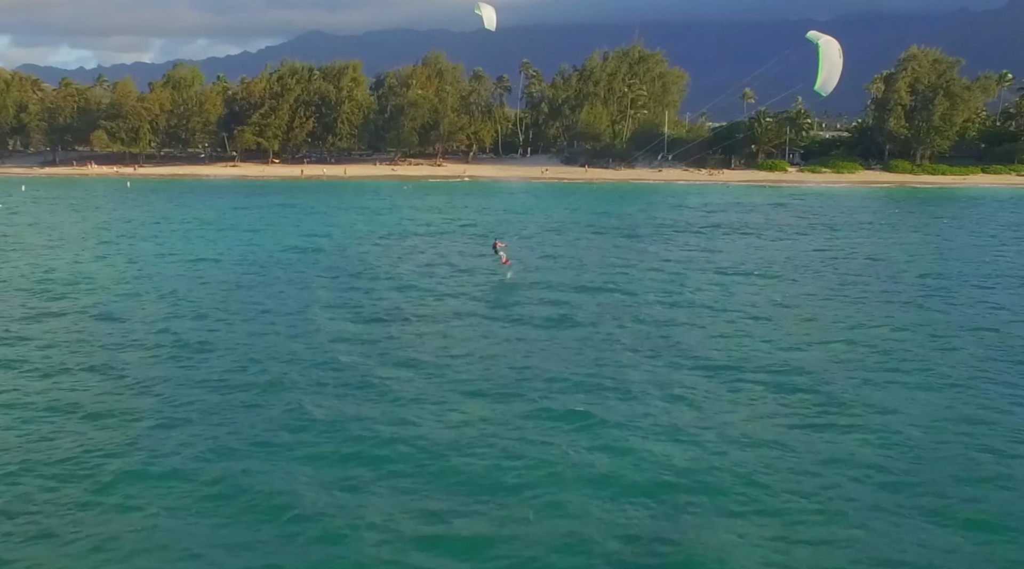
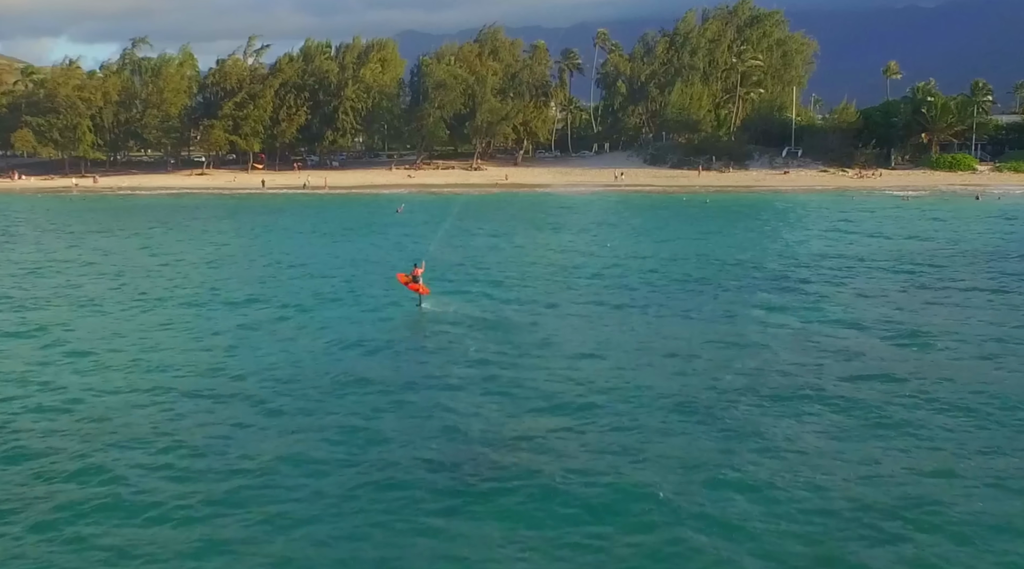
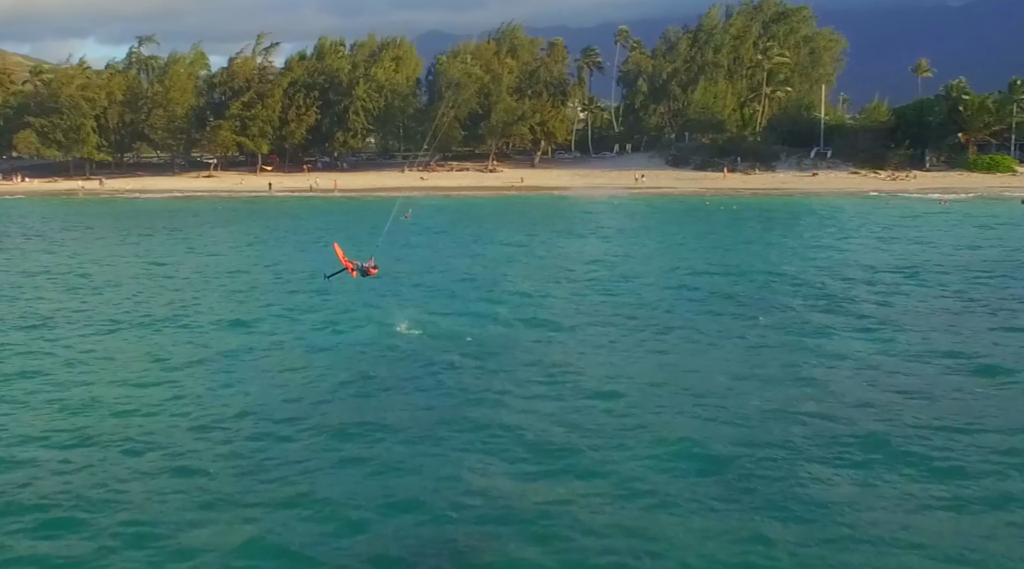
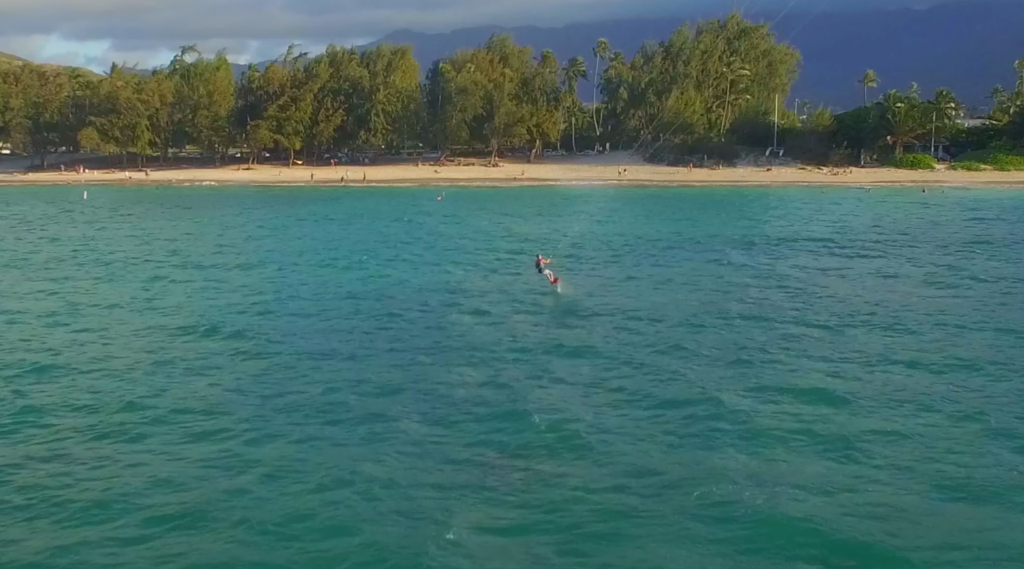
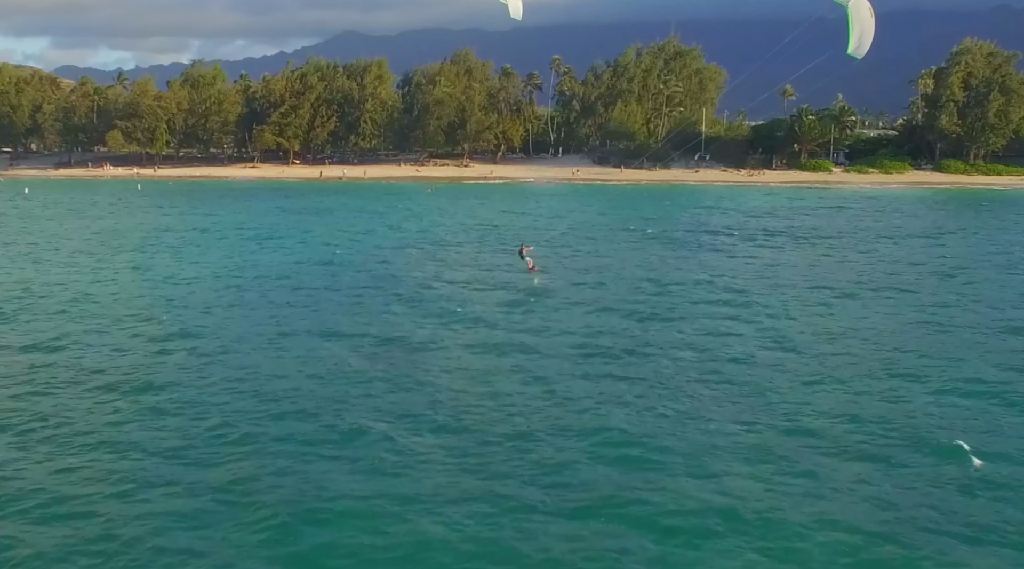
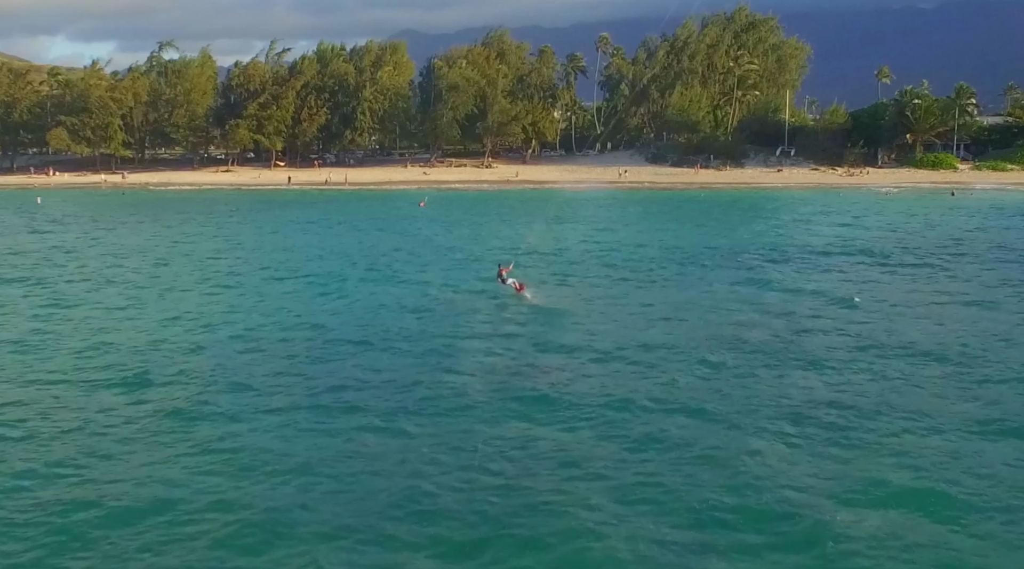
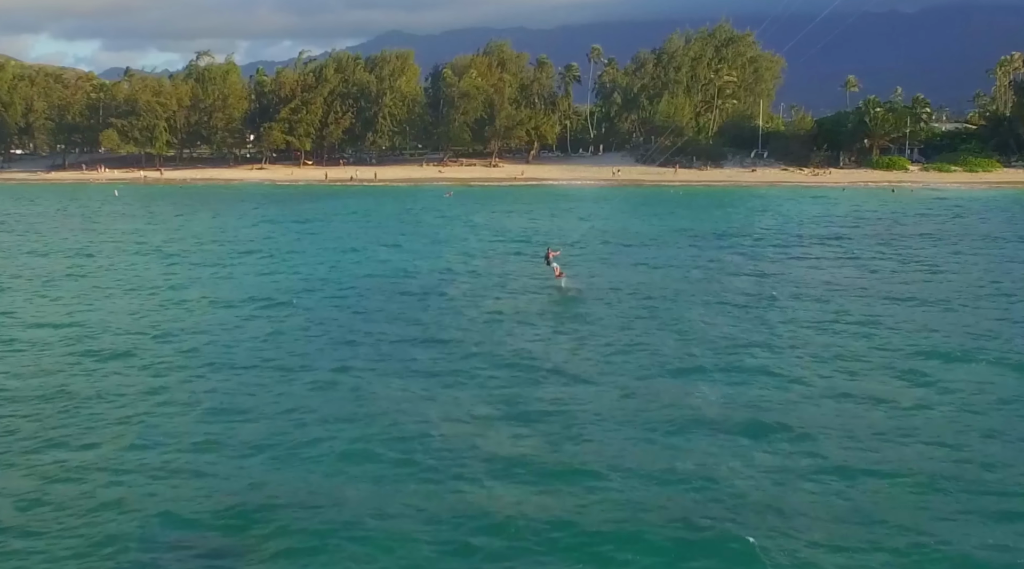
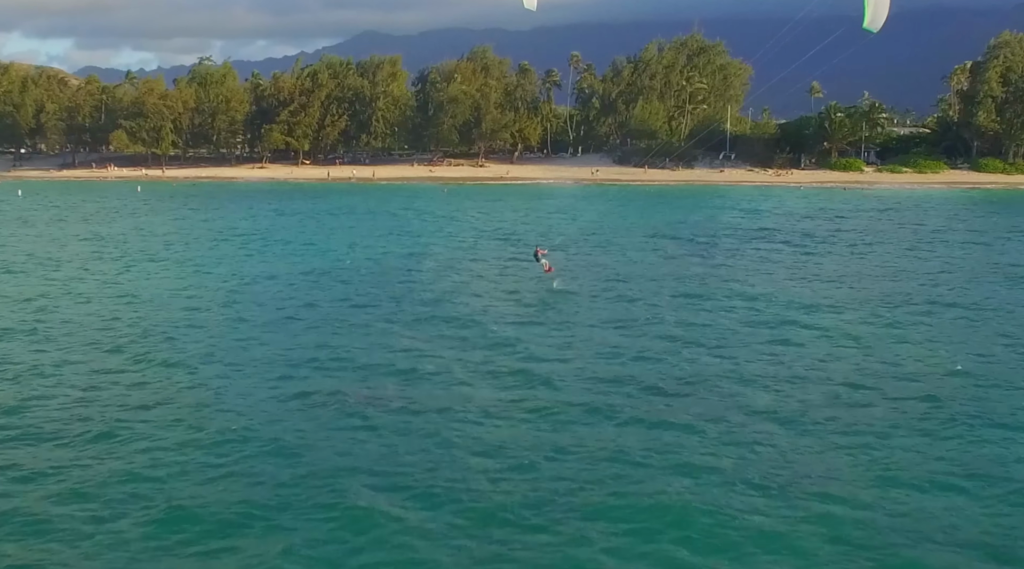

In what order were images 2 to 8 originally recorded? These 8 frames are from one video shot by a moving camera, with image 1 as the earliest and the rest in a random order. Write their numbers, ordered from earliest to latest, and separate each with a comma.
5, 8, 7, 4, 6, 2, 3
